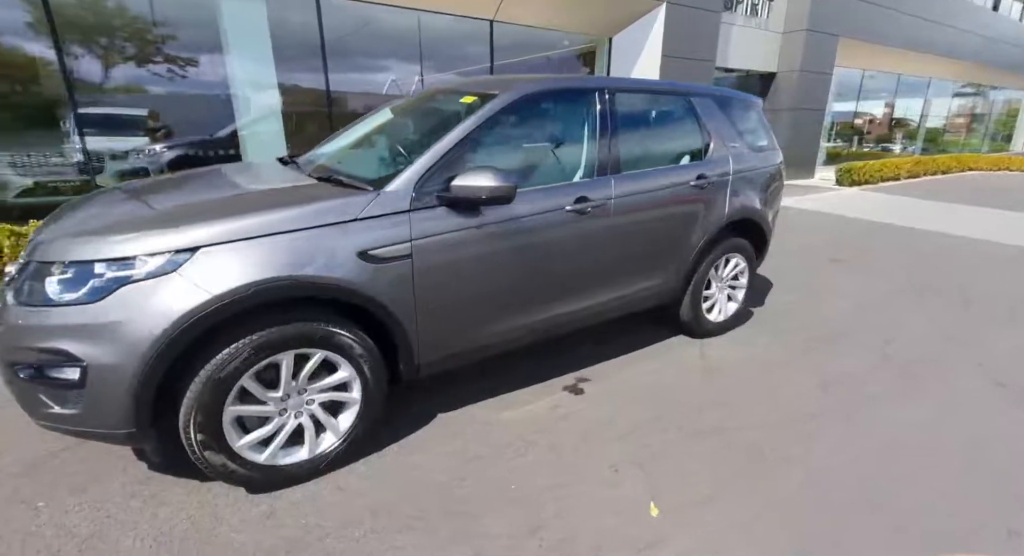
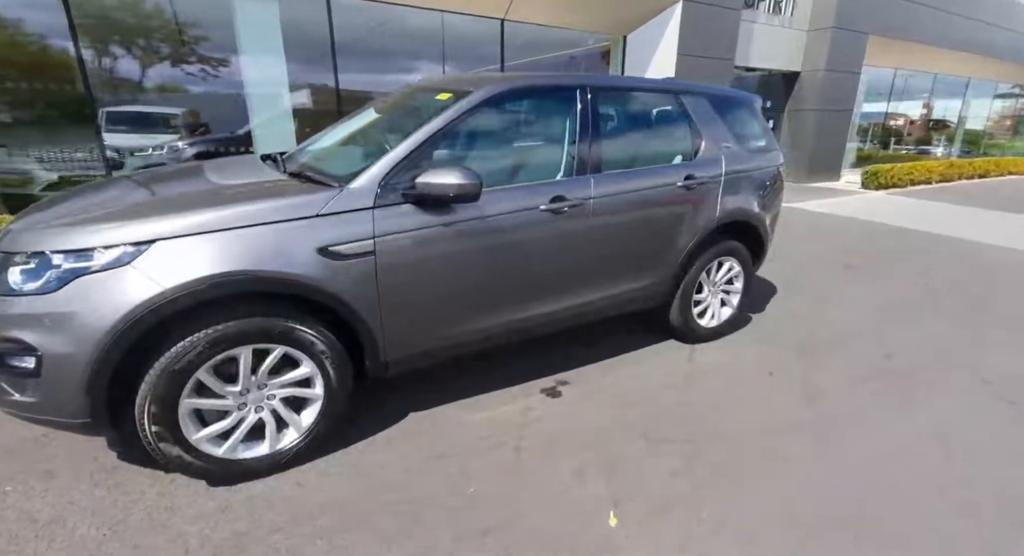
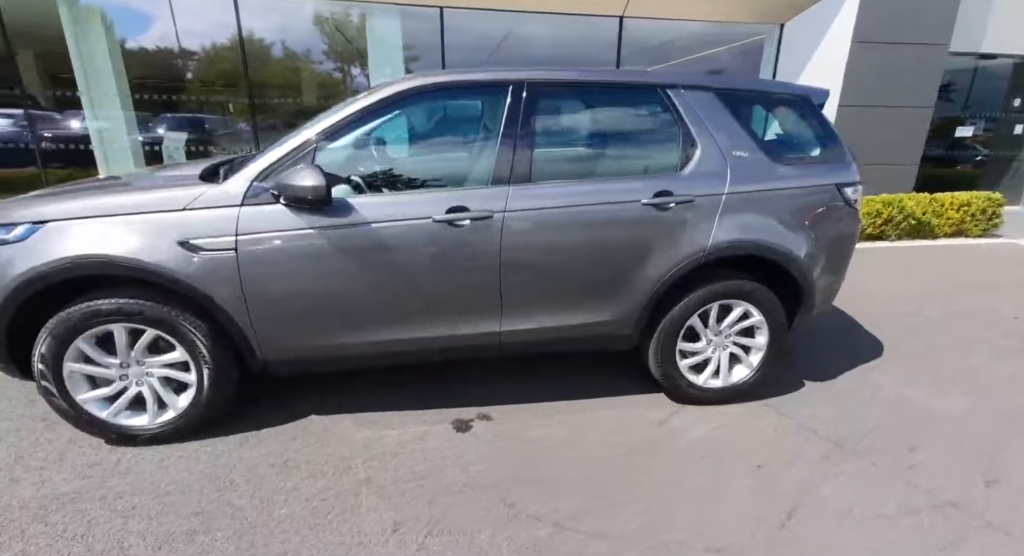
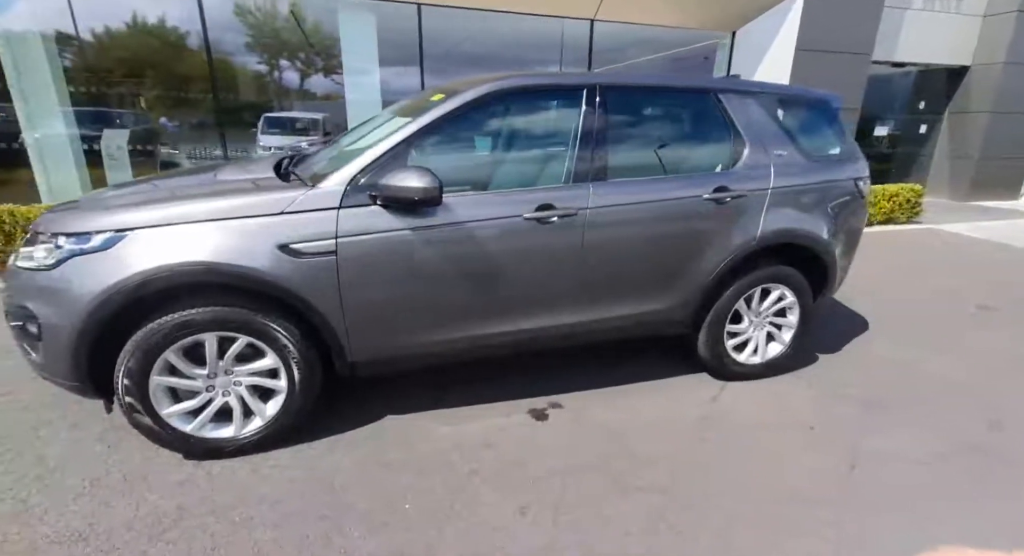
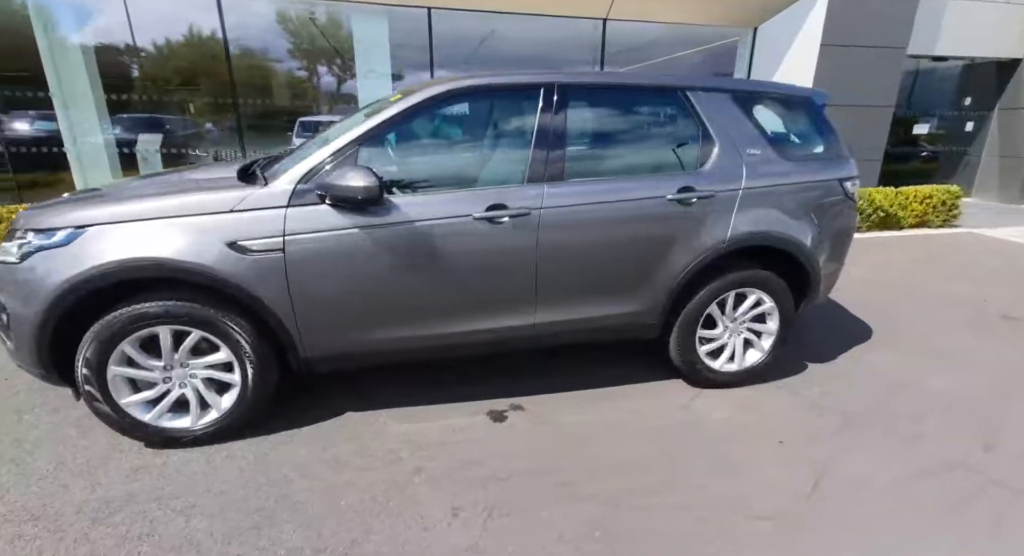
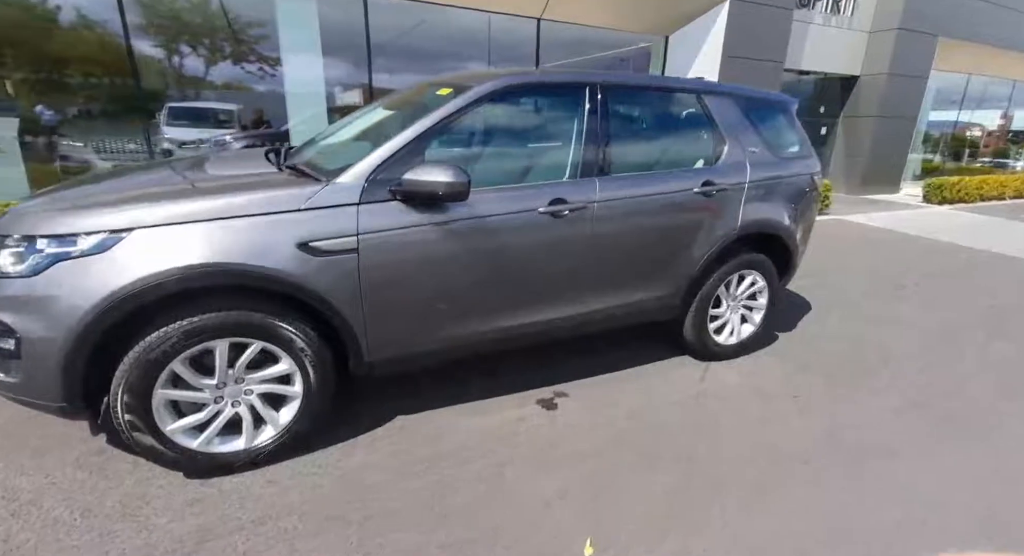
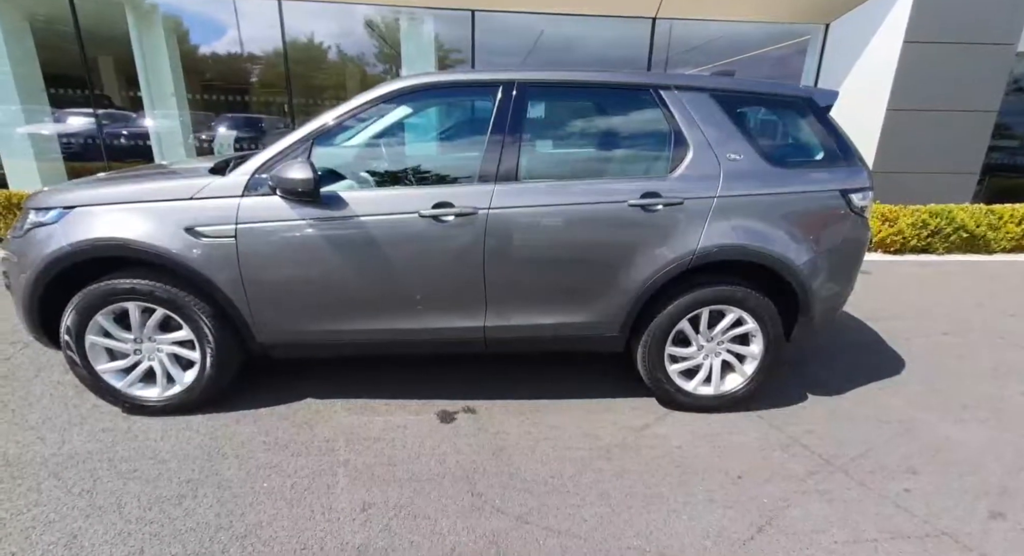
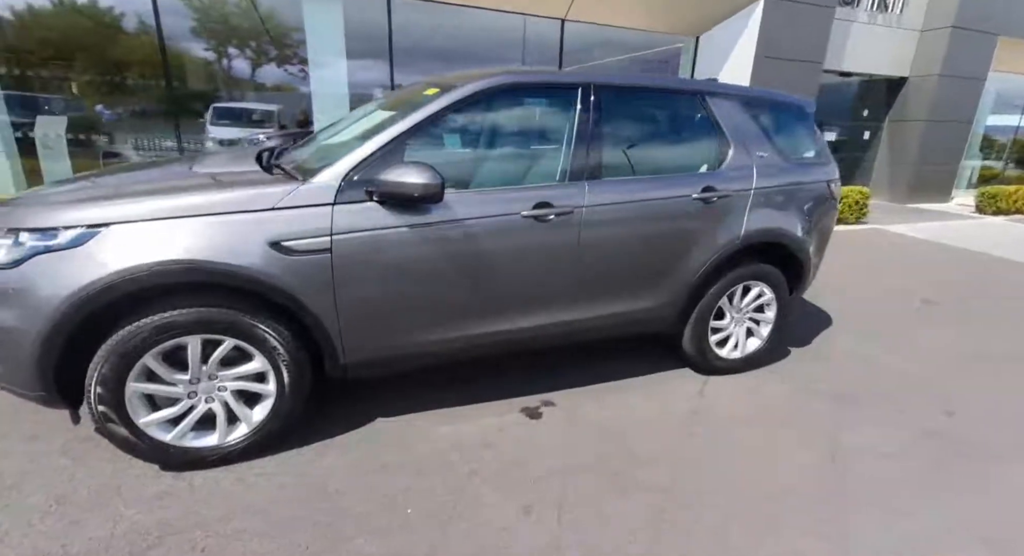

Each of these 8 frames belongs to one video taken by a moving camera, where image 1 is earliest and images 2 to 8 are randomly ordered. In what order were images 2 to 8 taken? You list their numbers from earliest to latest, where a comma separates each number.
2, 6, 8, 4, 5, 3, 7
